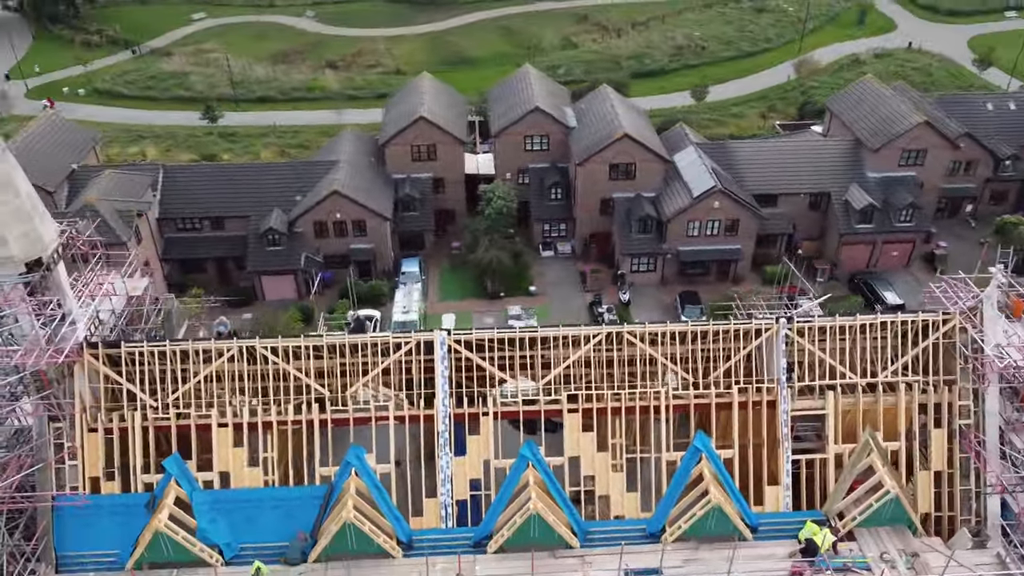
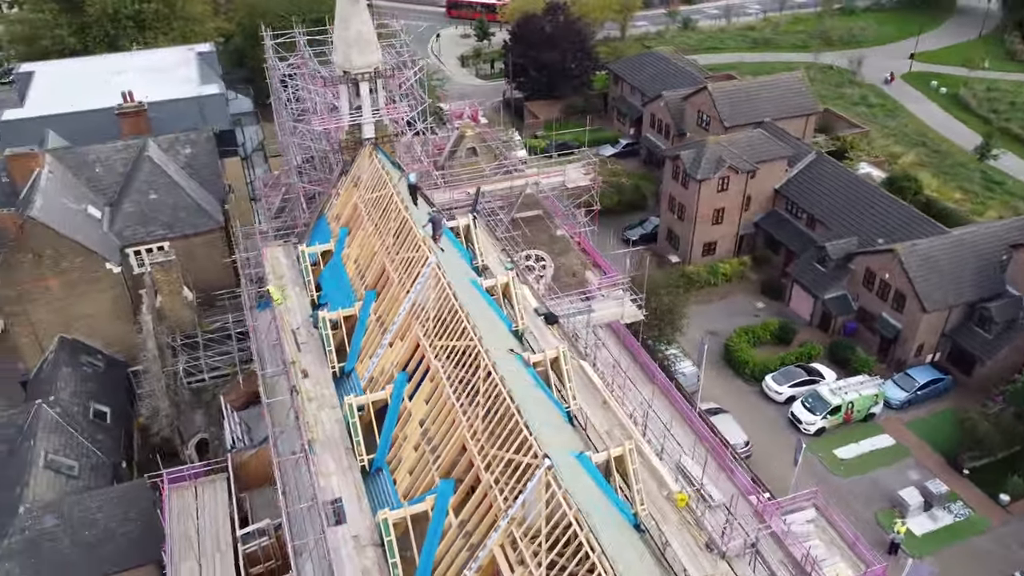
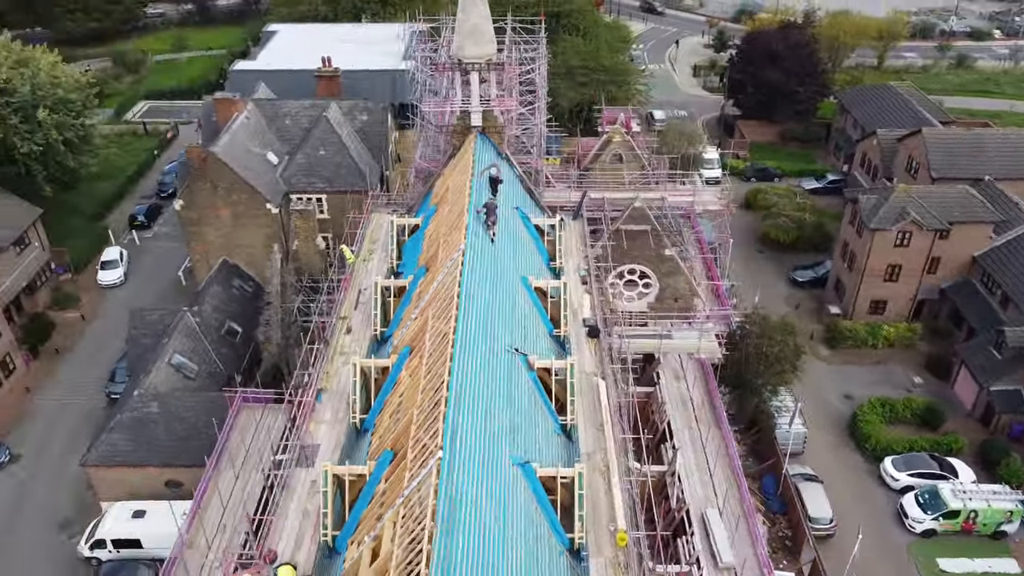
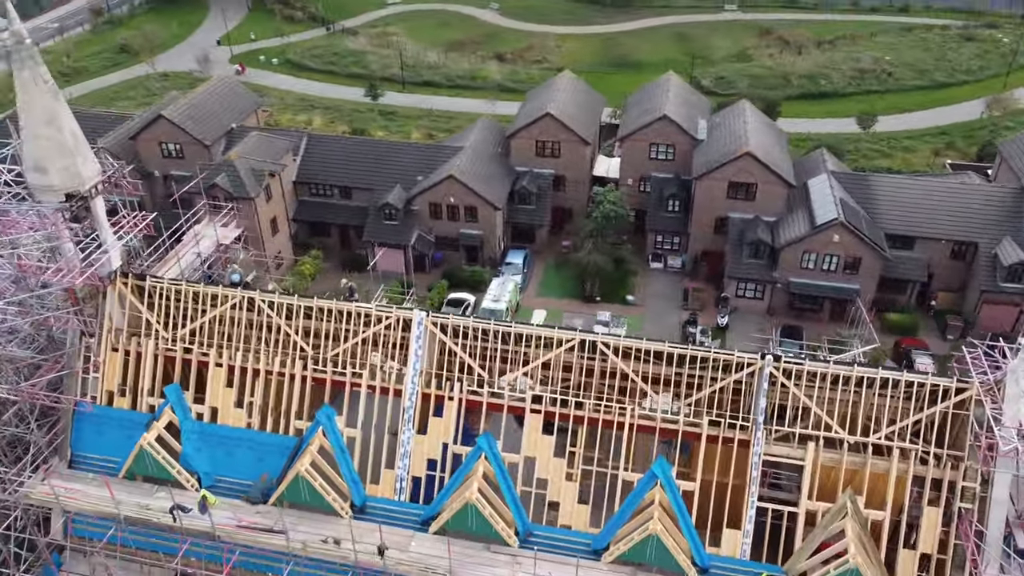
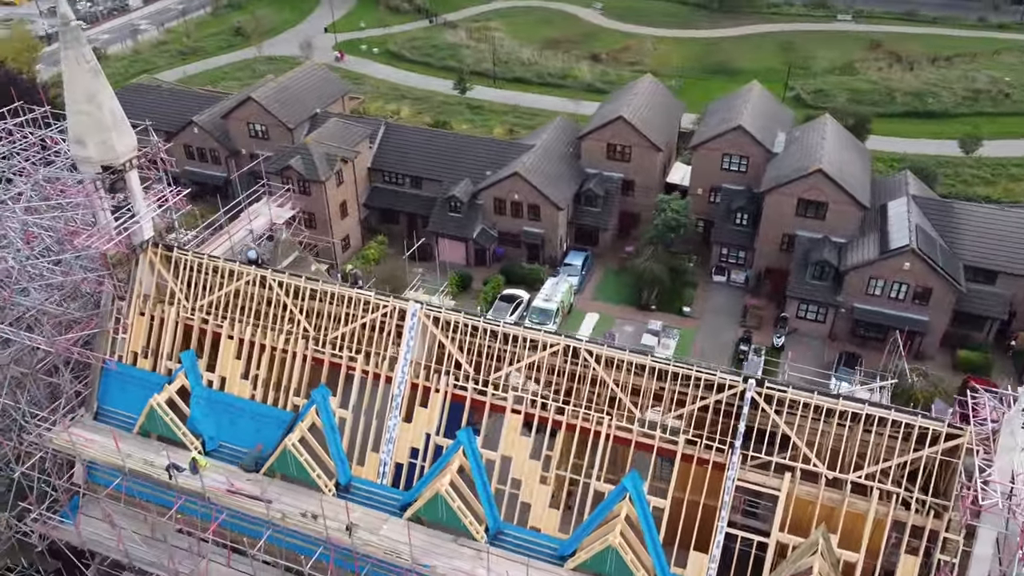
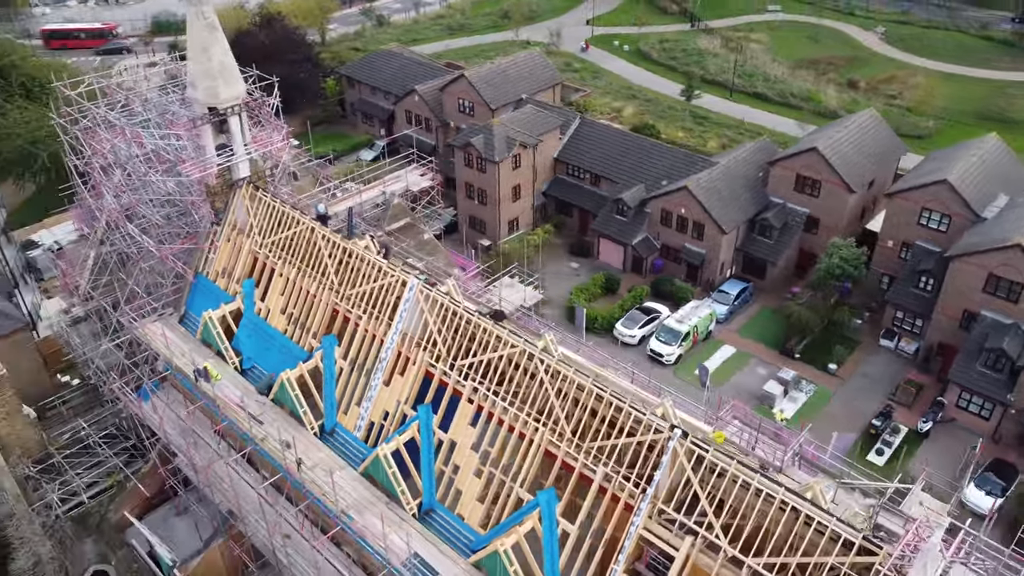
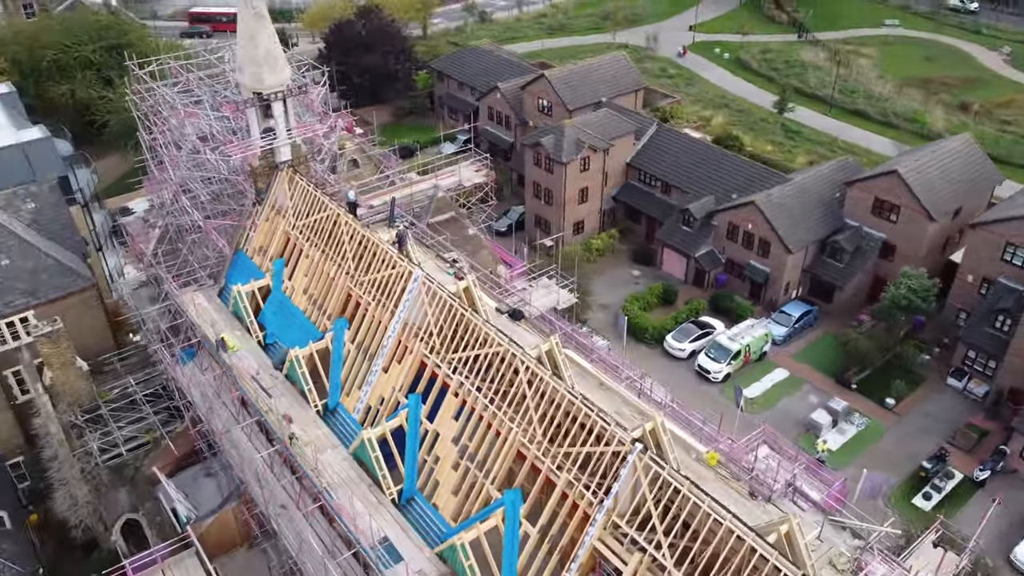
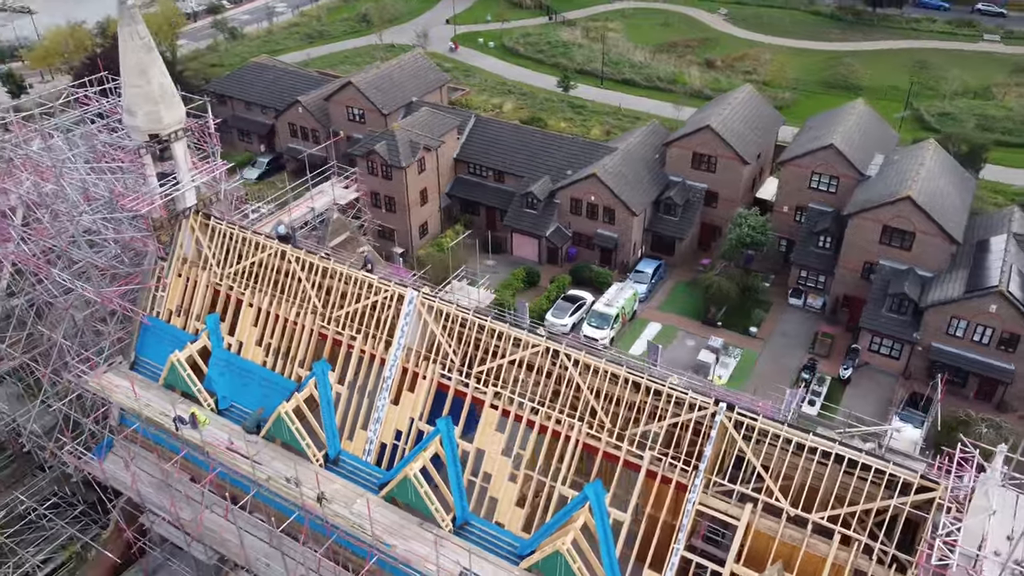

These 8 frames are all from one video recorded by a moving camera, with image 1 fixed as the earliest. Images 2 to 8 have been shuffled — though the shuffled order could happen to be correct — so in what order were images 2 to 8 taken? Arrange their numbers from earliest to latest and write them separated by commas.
4, 5, 8, 6, 7, 2, 3
